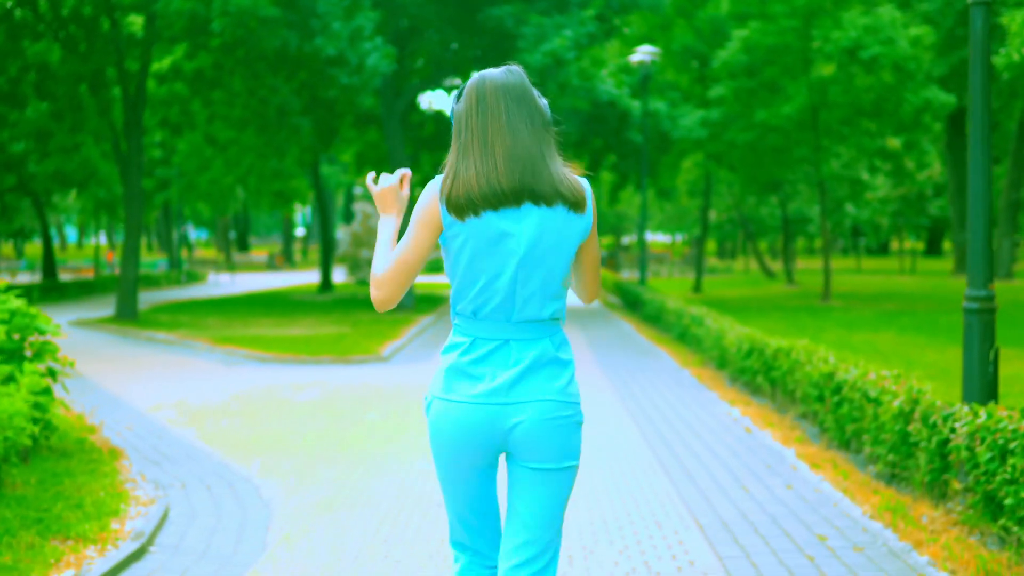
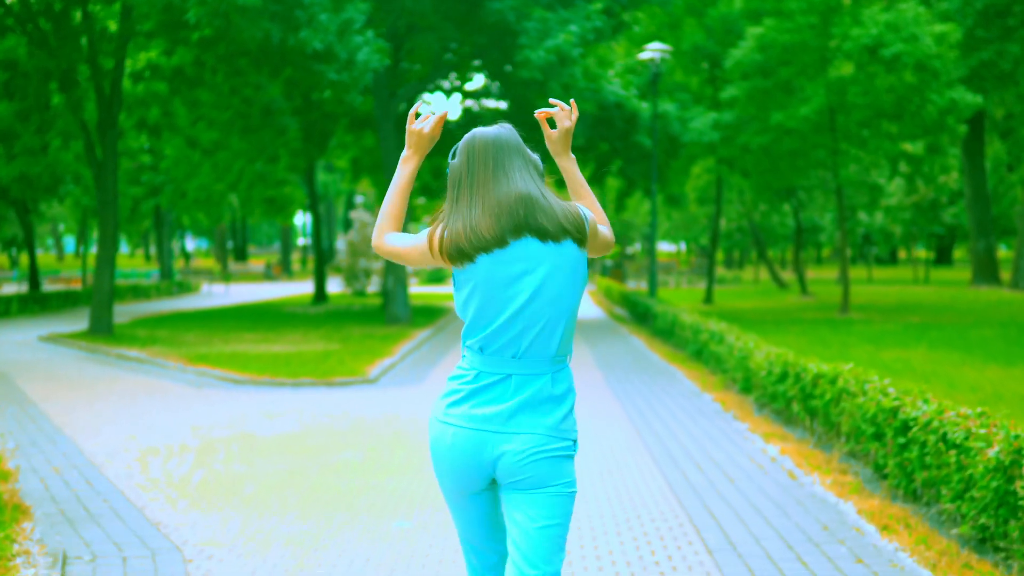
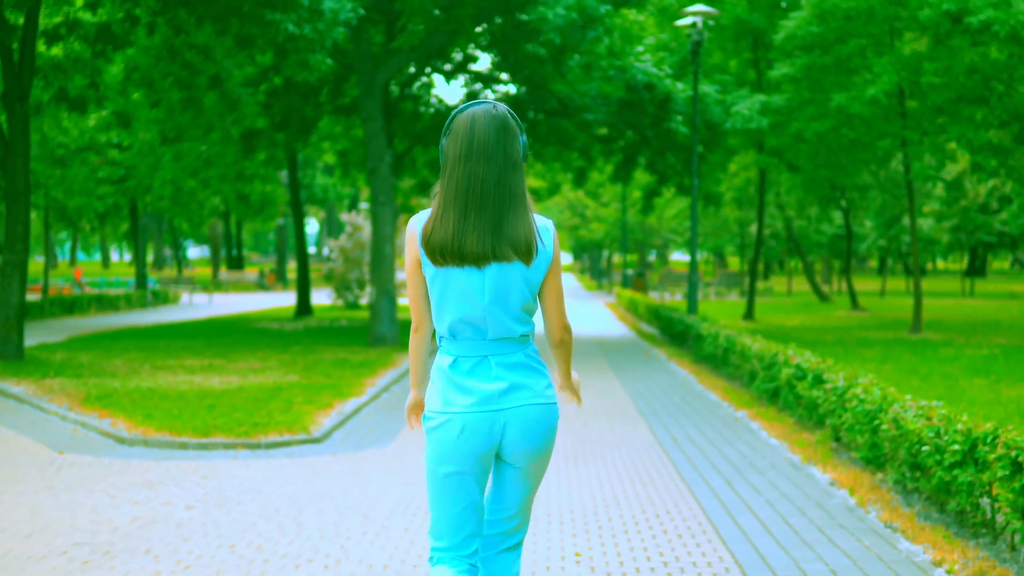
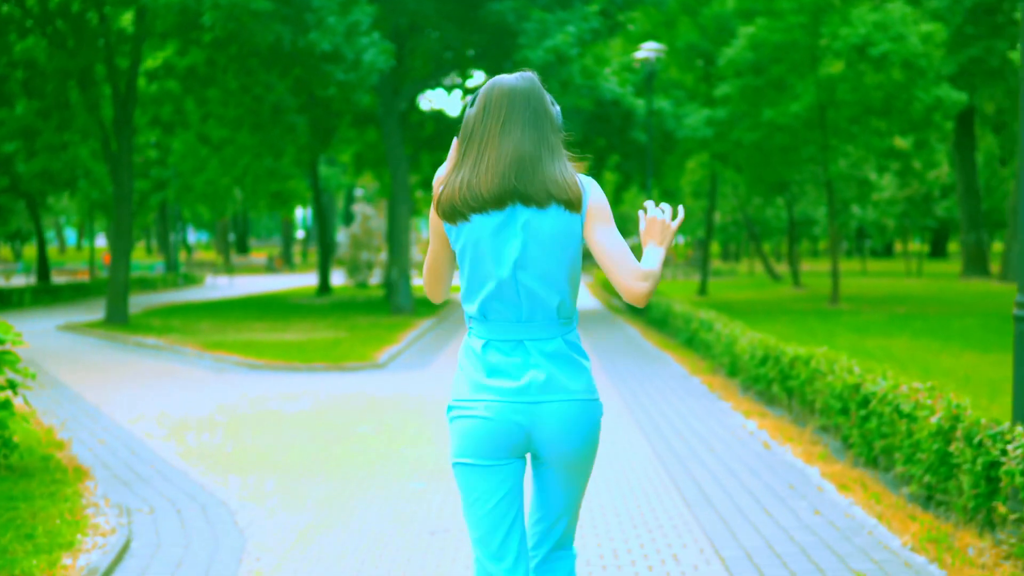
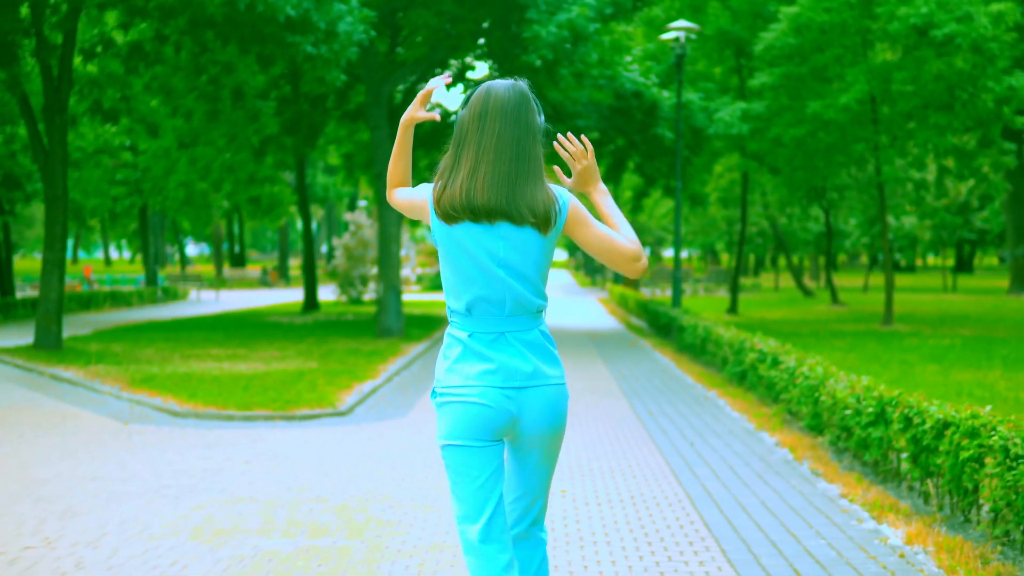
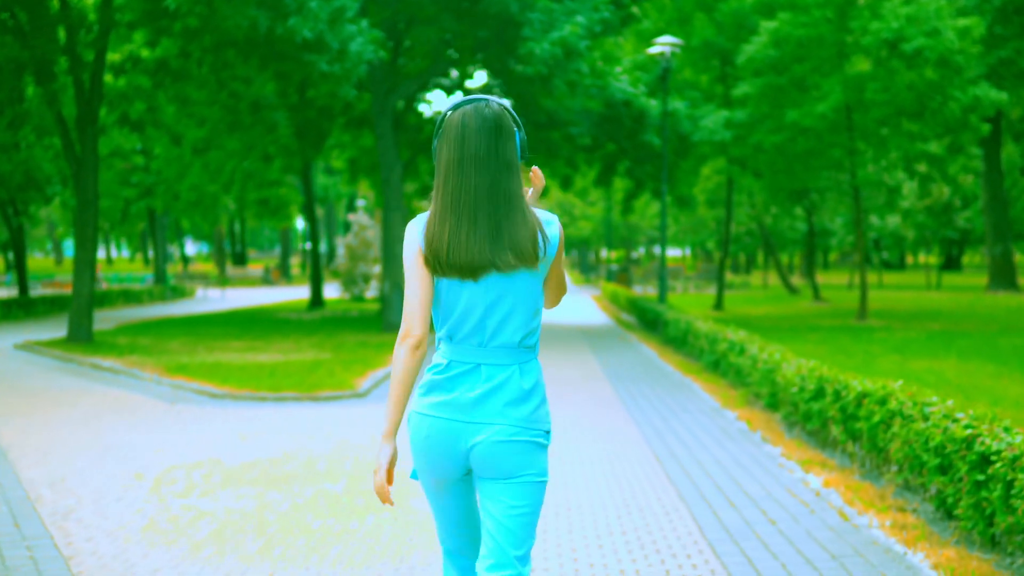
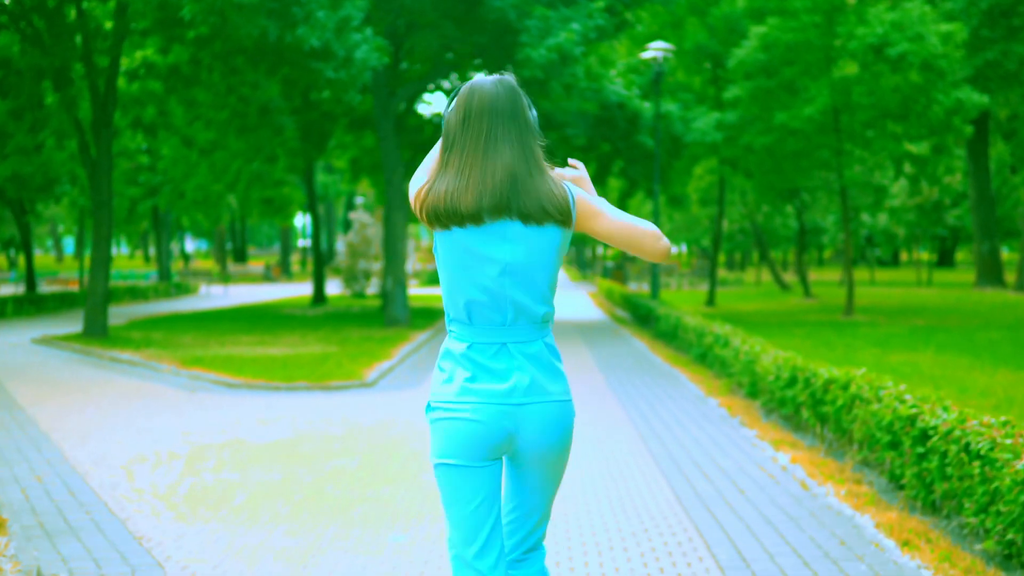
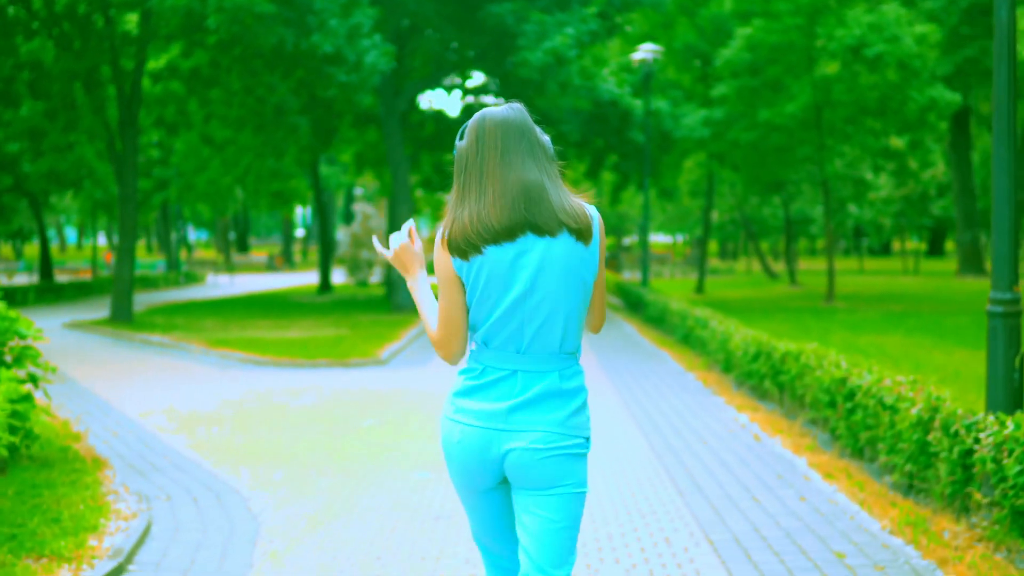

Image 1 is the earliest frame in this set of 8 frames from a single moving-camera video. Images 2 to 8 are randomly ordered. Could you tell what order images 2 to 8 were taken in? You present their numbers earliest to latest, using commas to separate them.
8, 4, 2, 7, 6, 5, 3
